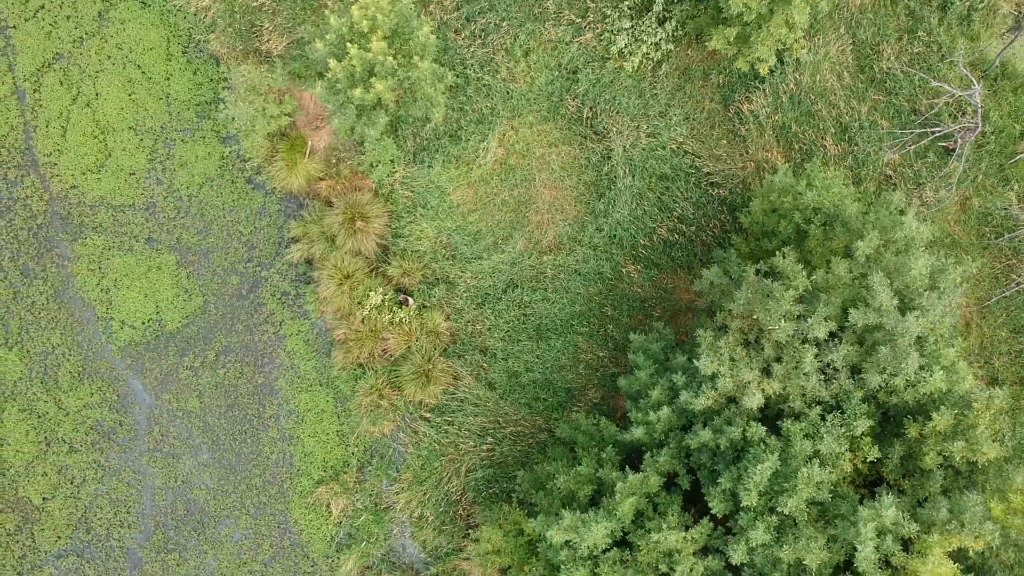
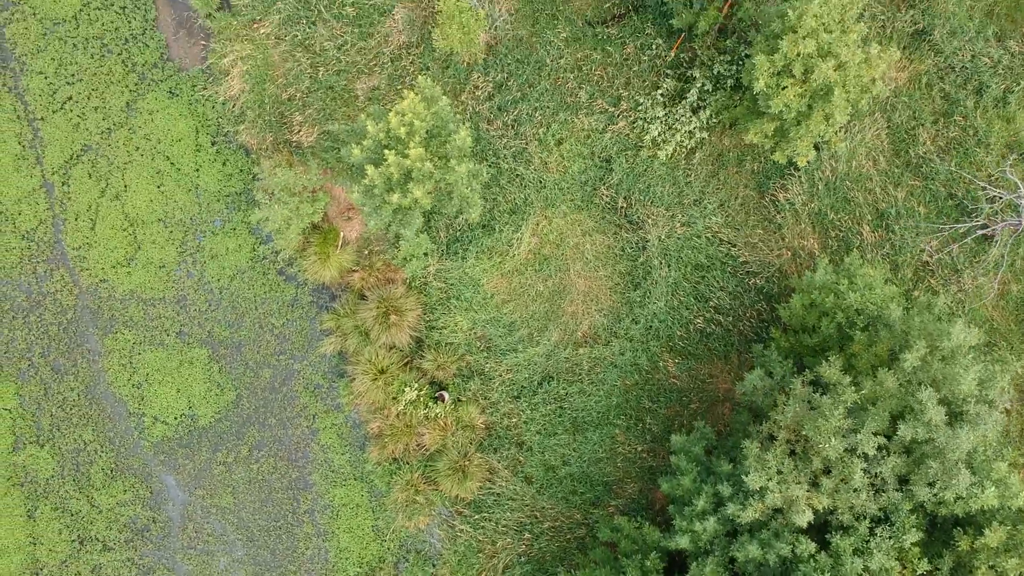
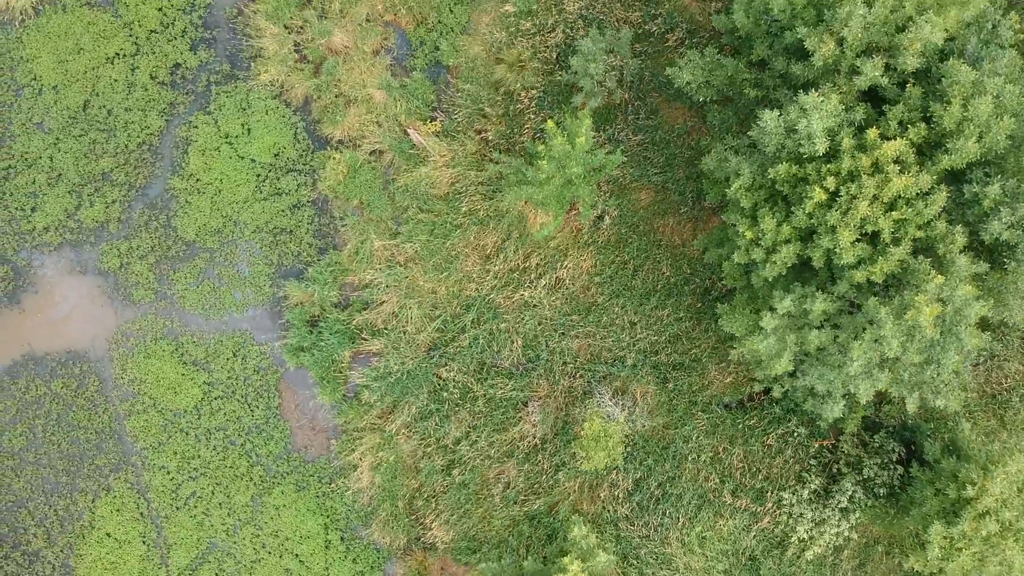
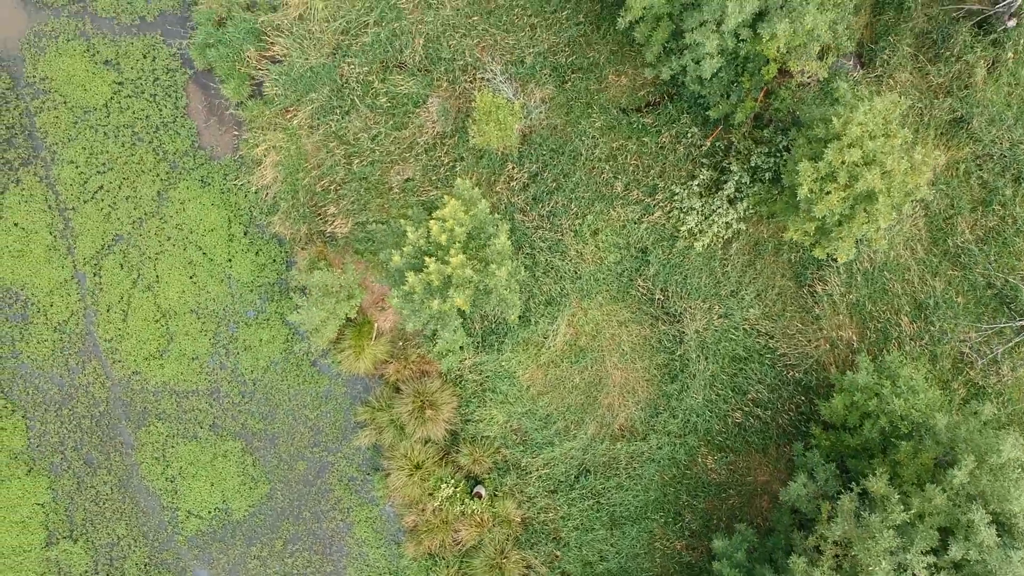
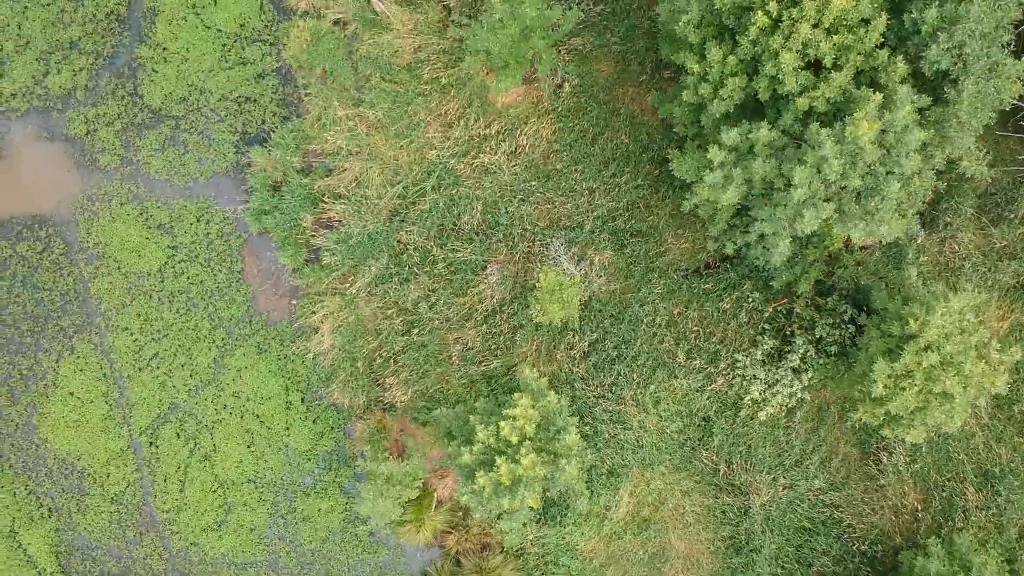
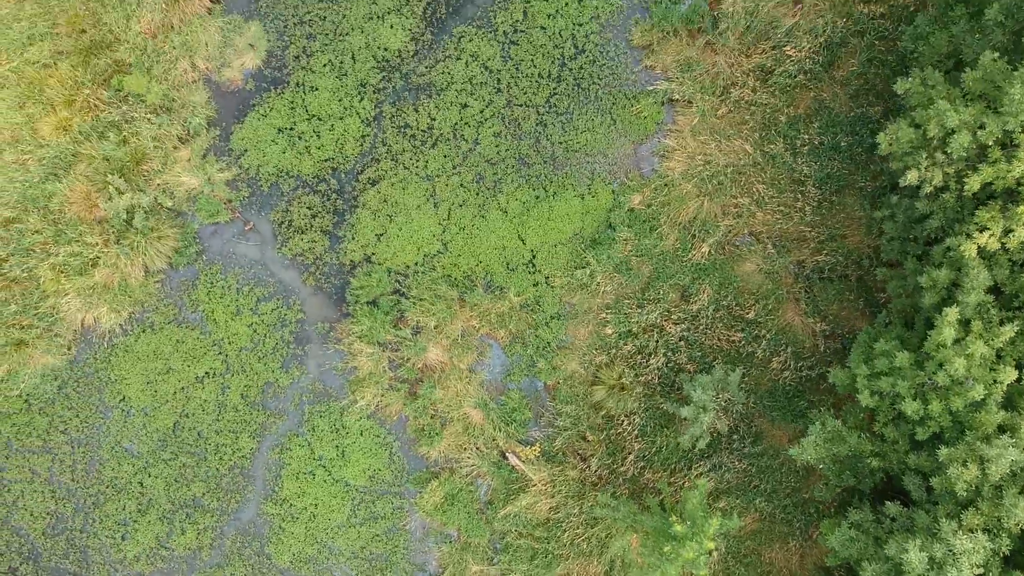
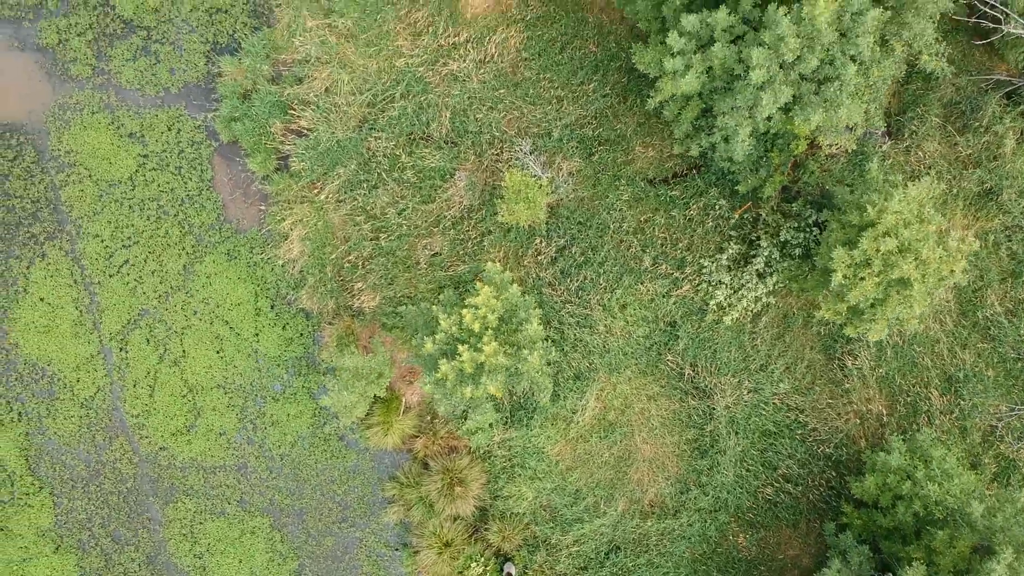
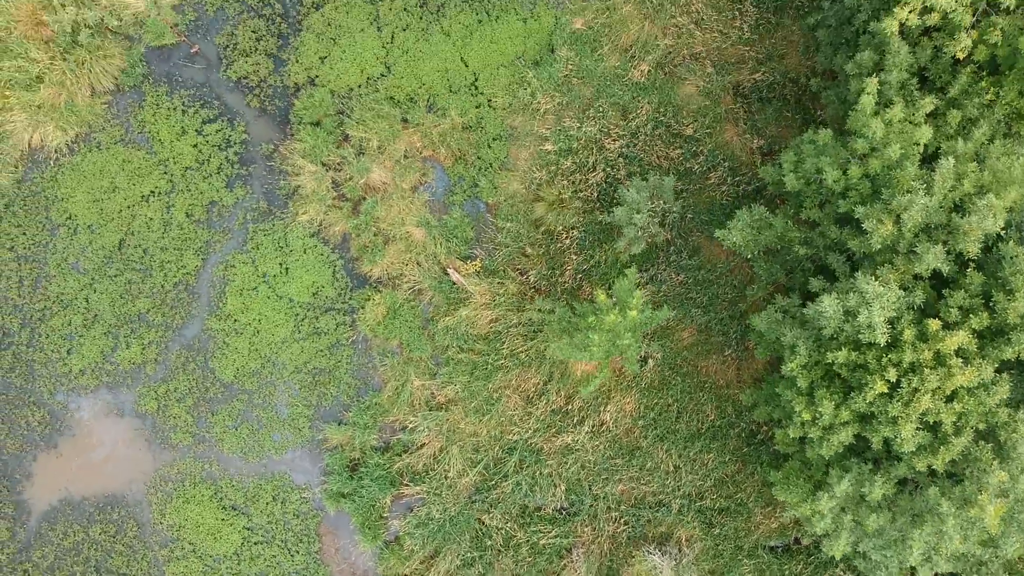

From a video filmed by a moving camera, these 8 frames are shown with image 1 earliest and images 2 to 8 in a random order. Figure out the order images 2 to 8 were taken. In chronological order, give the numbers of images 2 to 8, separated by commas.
2, 4, 7, 5, 3, 8, 6
